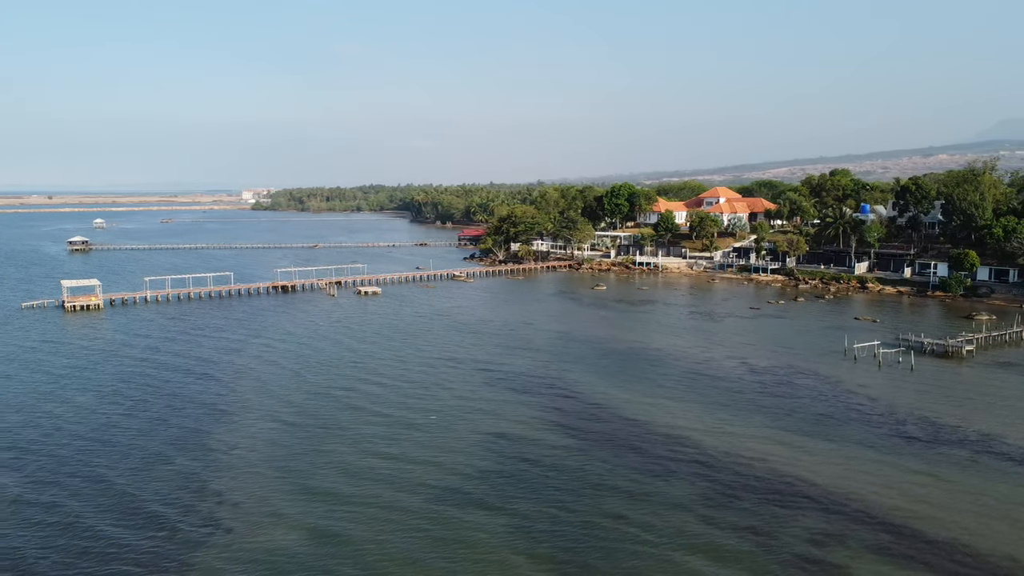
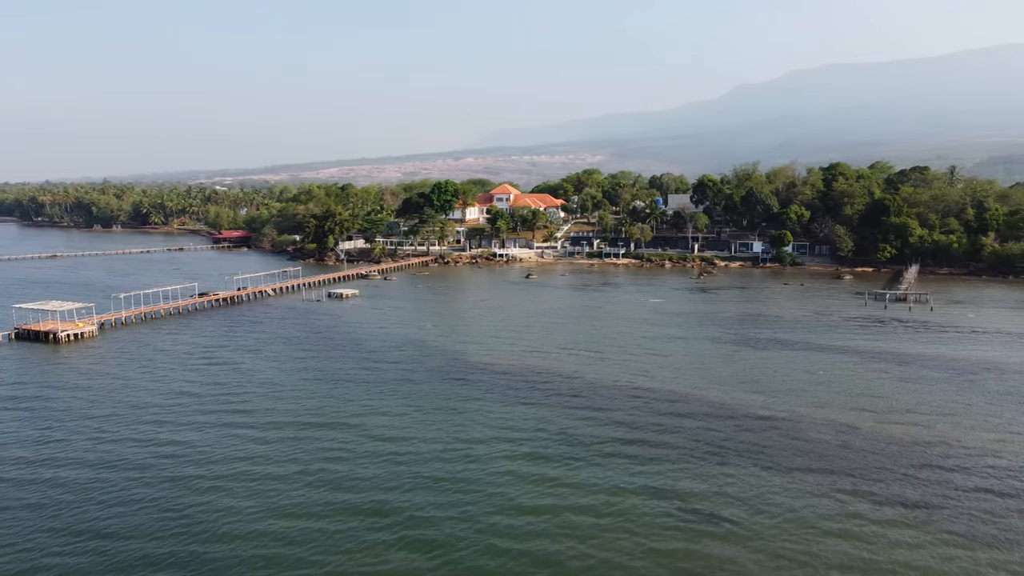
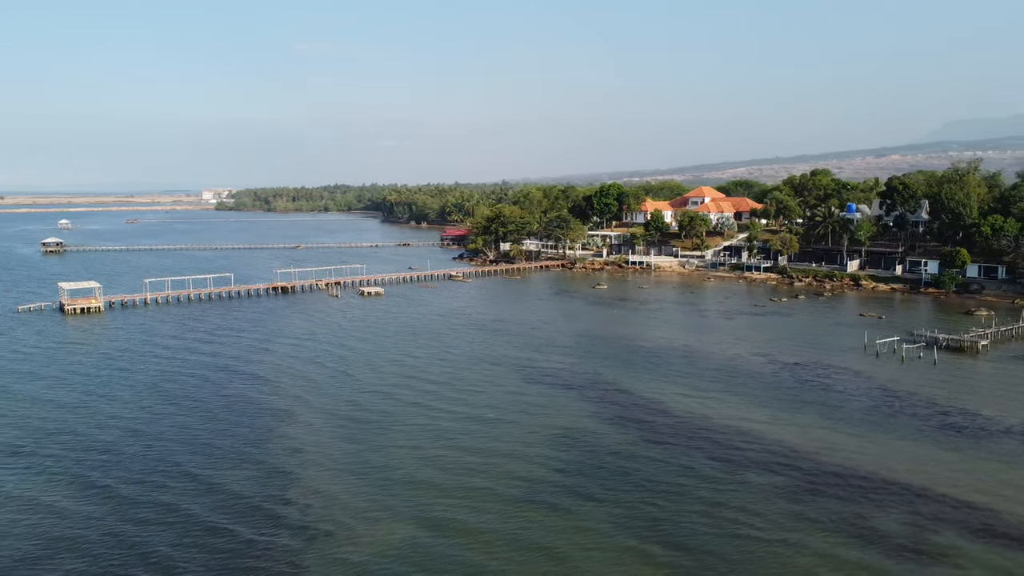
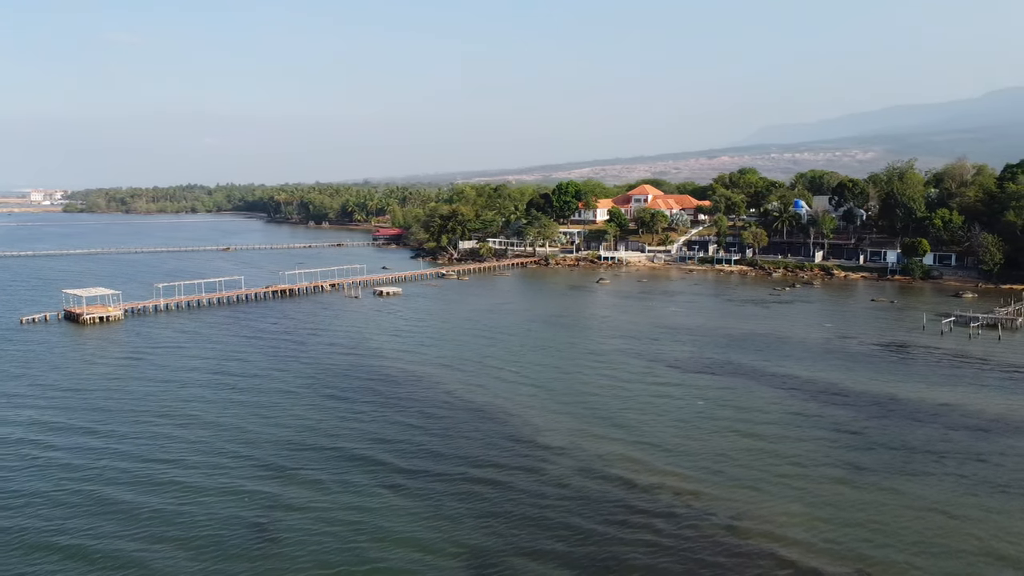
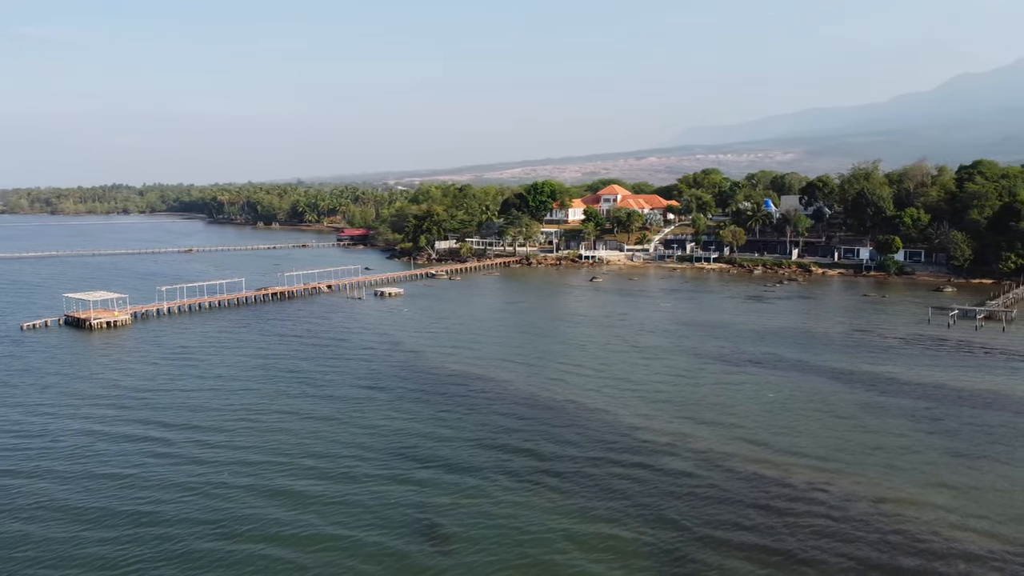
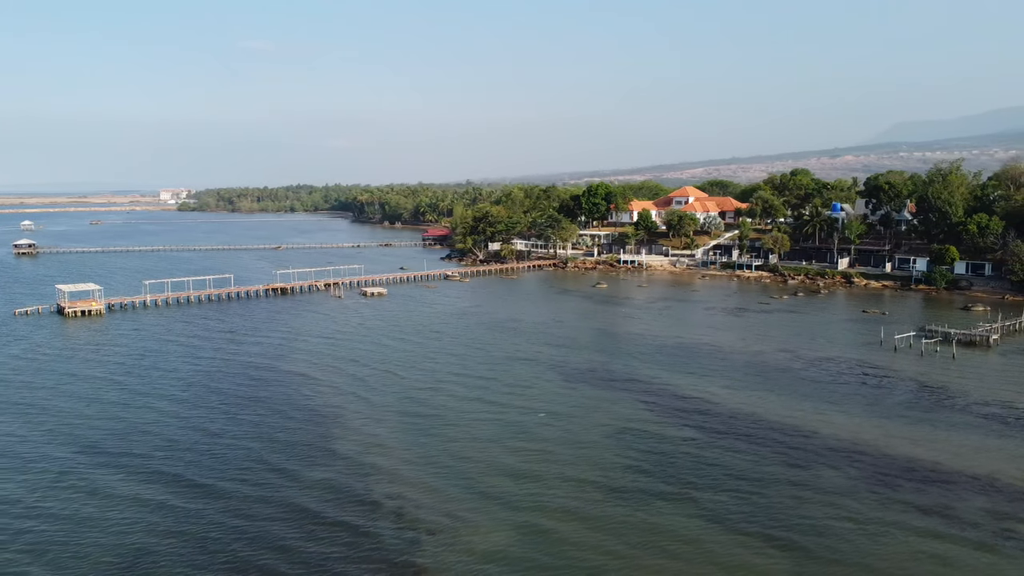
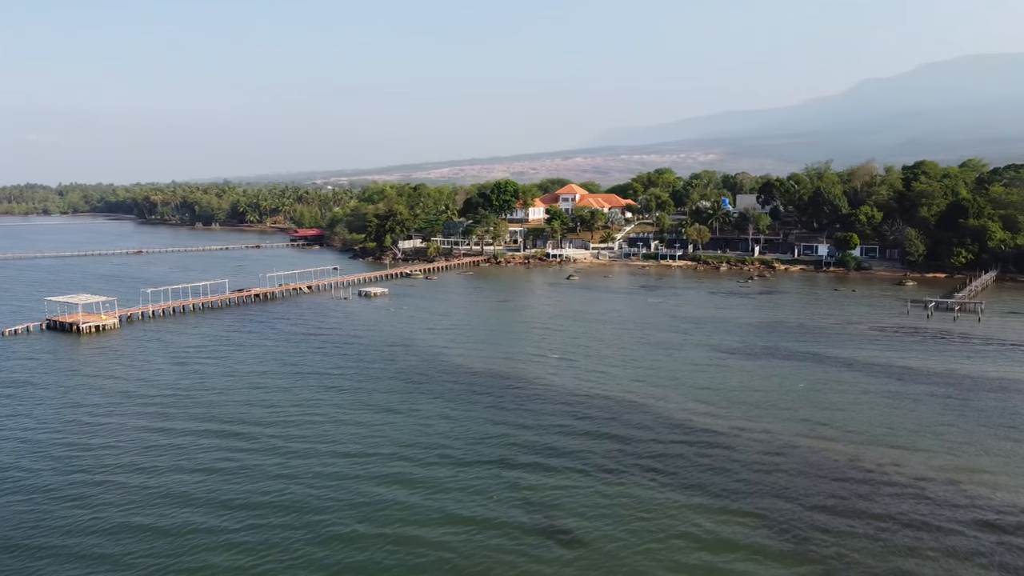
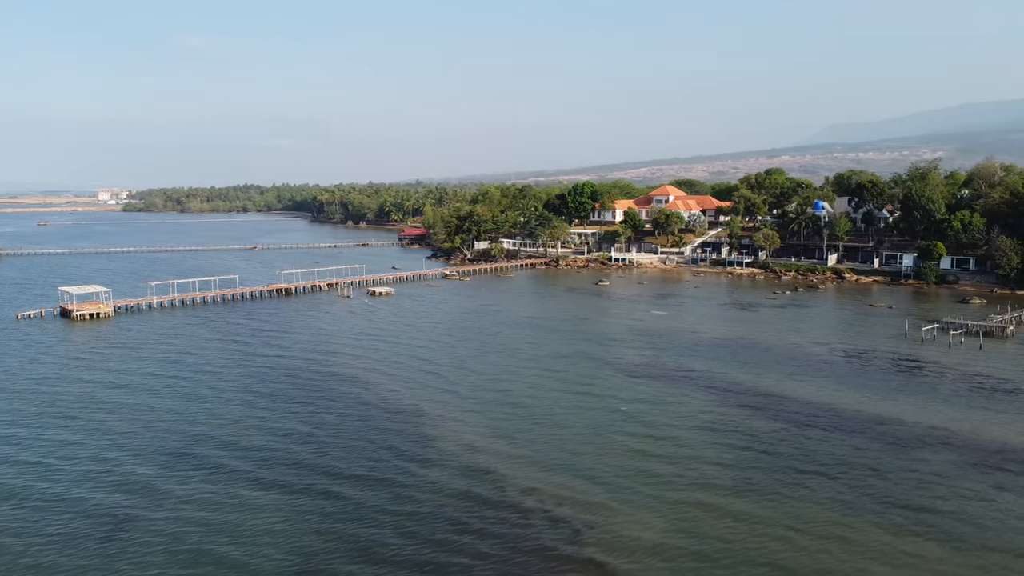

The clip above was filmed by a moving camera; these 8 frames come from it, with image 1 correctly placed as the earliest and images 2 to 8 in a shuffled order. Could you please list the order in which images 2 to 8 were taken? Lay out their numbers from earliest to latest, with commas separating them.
3, 6, 8, 4, 5, 7, 2
